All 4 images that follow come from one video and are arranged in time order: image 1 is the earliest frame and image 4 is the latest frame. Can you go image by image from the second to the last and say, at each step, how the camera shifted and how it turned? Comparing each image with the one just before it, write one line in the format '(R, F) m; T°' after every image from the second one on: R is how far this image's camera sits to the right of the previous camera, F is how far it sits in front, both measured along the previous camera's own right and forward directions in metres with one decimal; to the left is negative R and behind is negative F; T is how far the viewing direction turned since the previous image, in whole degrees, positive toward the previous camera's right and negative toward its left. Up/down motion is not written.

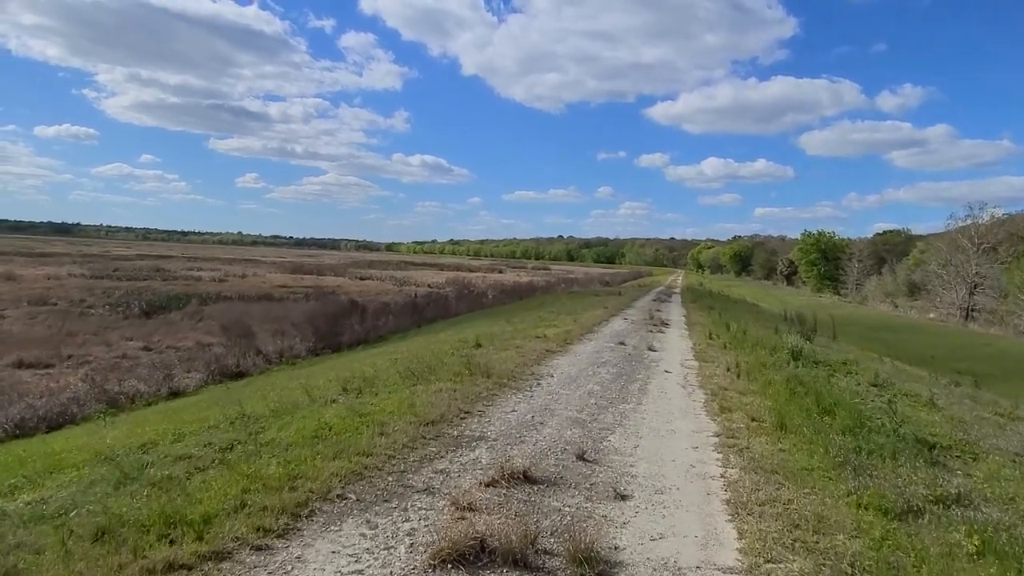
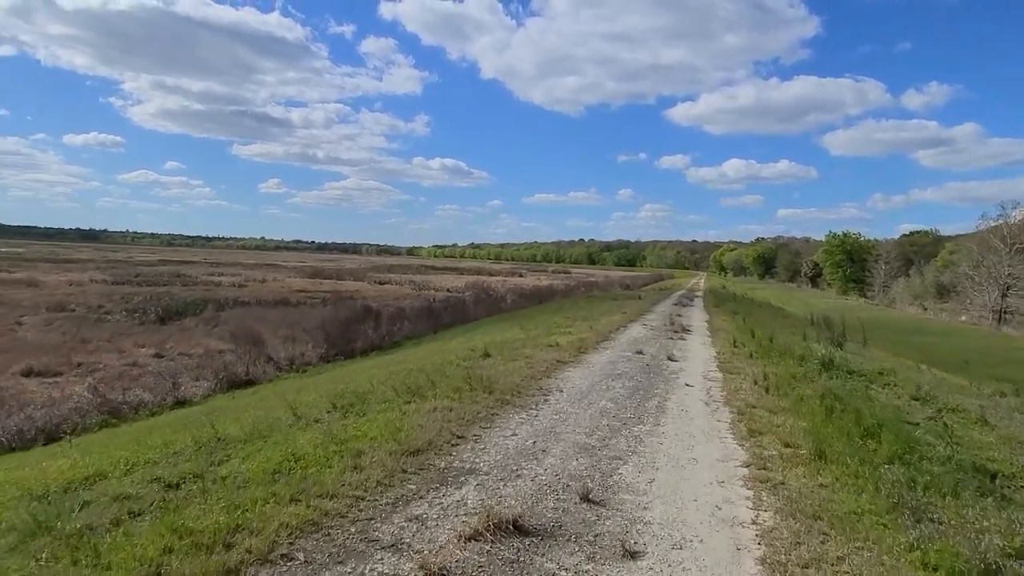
(+0.3, +1.2) m; -2°
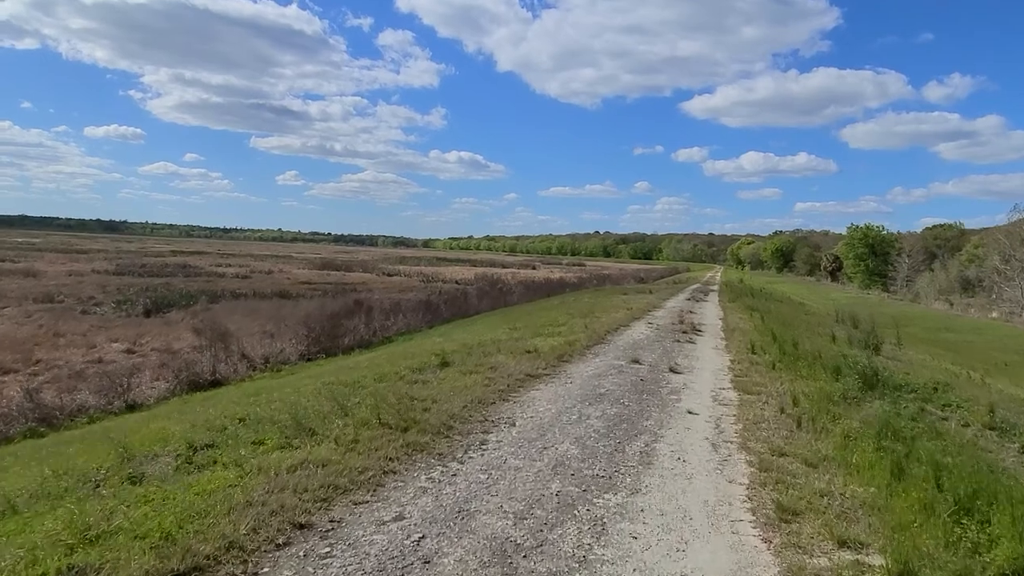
(+1.1, +3.7) m; -1°
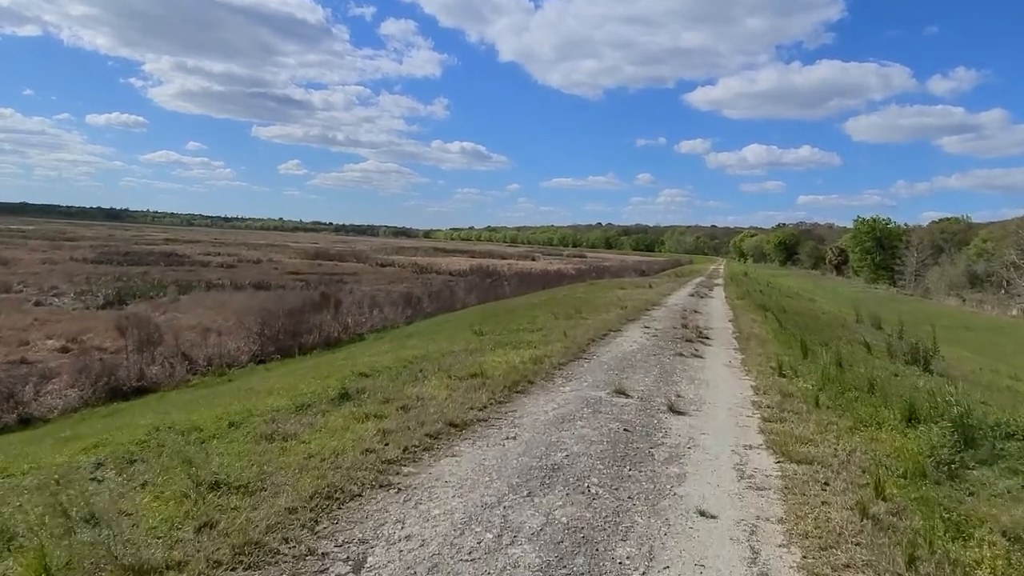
(+1.0, +4.7) m; 0°
